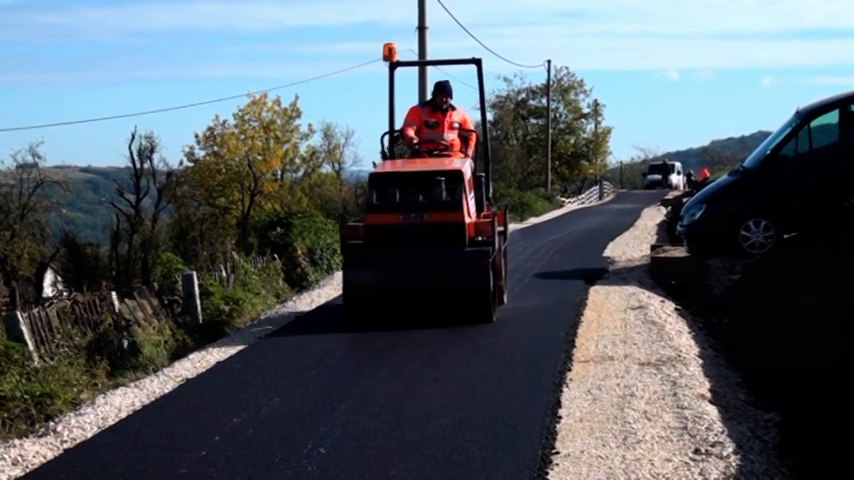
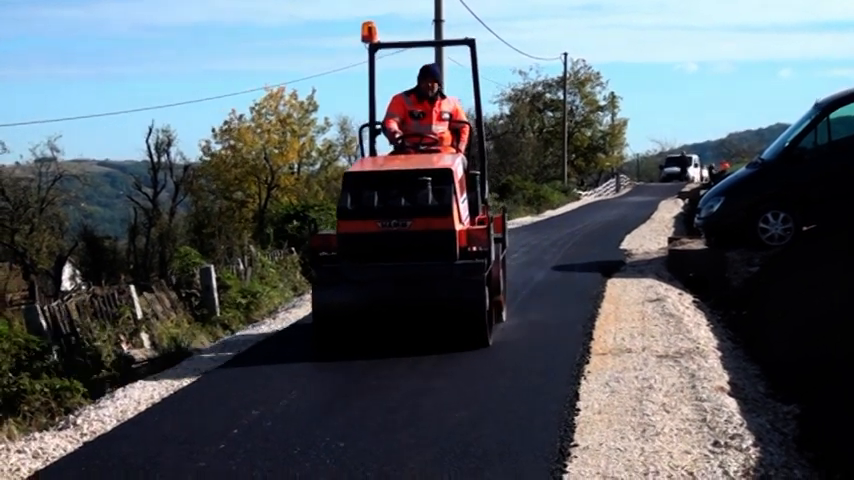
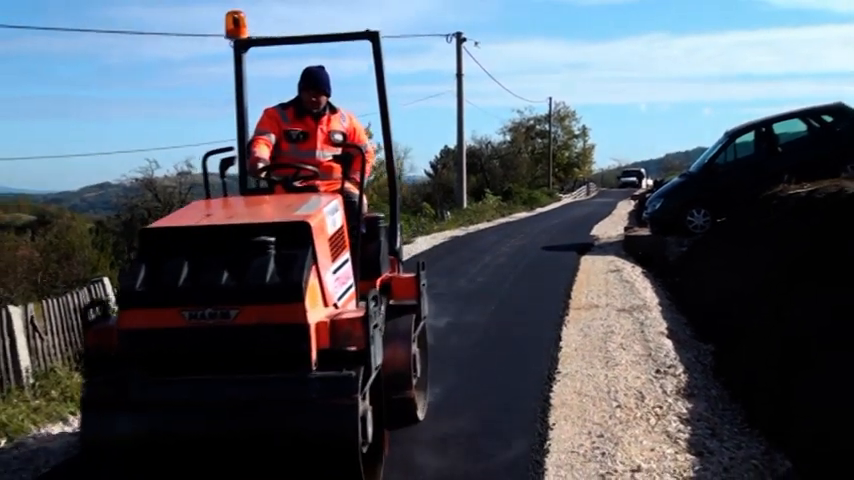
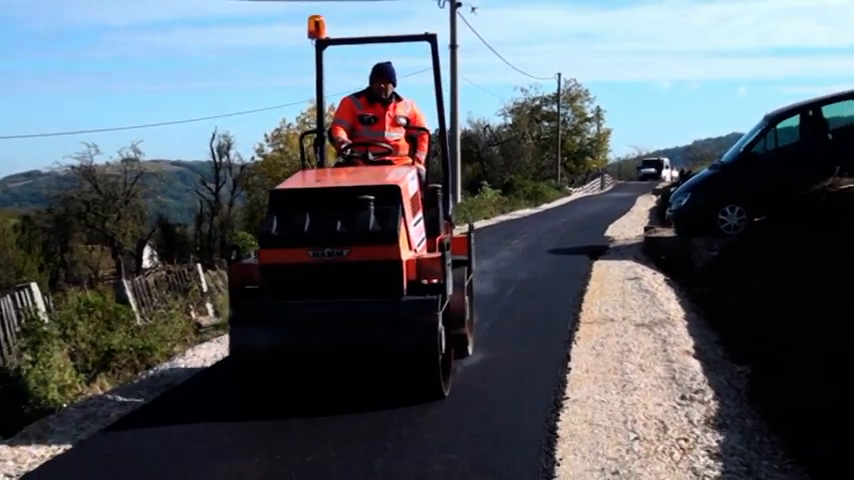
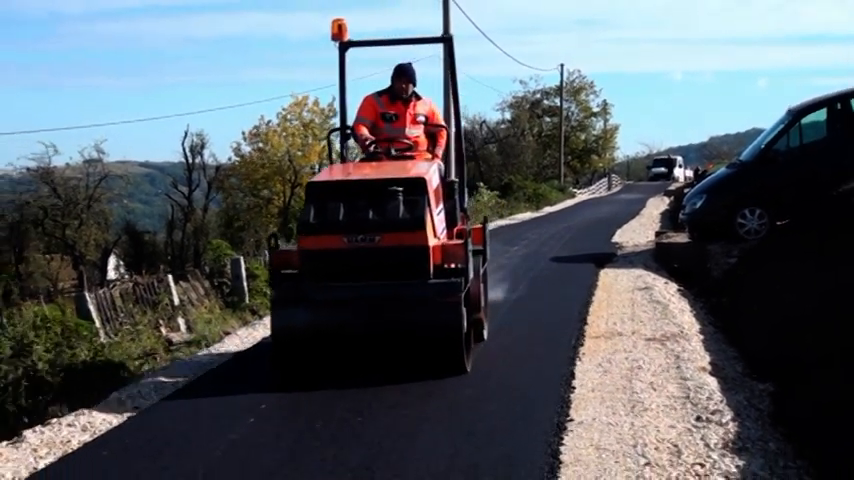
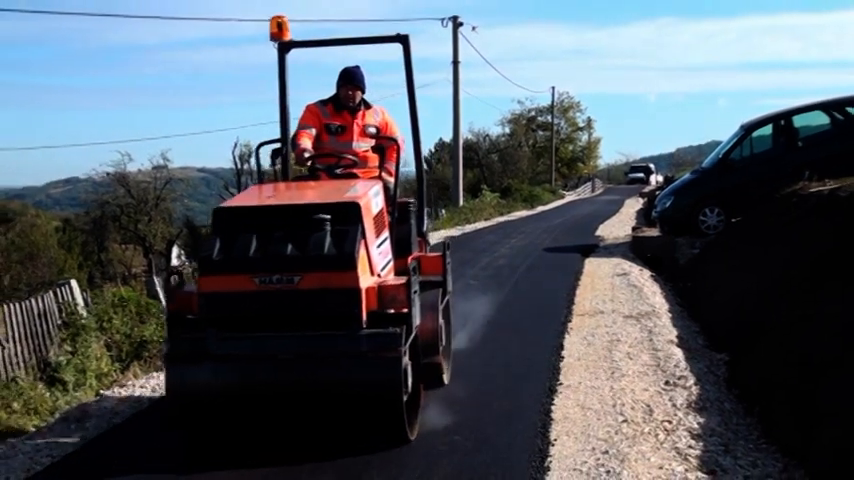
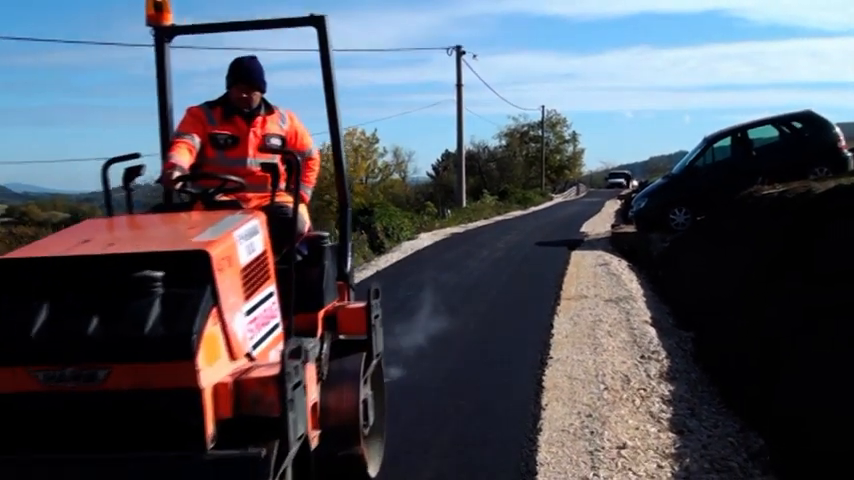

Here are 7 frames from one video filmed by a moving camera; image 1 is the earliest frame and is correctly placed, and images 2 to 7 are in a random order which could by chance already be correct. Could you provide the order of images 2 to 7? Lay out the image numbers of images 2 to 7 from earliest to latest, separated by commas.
2, 5, 4, 6, 3, 7
